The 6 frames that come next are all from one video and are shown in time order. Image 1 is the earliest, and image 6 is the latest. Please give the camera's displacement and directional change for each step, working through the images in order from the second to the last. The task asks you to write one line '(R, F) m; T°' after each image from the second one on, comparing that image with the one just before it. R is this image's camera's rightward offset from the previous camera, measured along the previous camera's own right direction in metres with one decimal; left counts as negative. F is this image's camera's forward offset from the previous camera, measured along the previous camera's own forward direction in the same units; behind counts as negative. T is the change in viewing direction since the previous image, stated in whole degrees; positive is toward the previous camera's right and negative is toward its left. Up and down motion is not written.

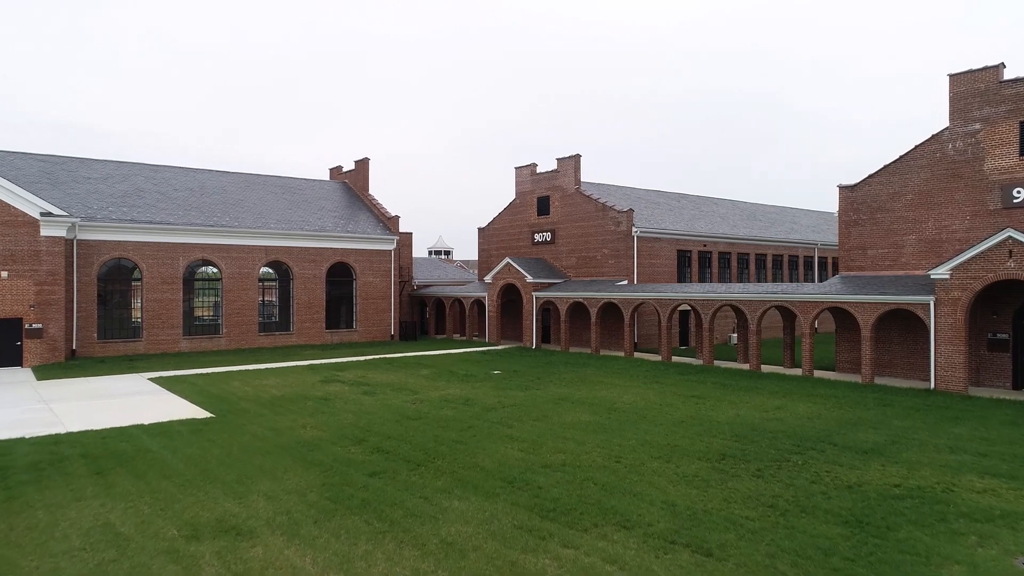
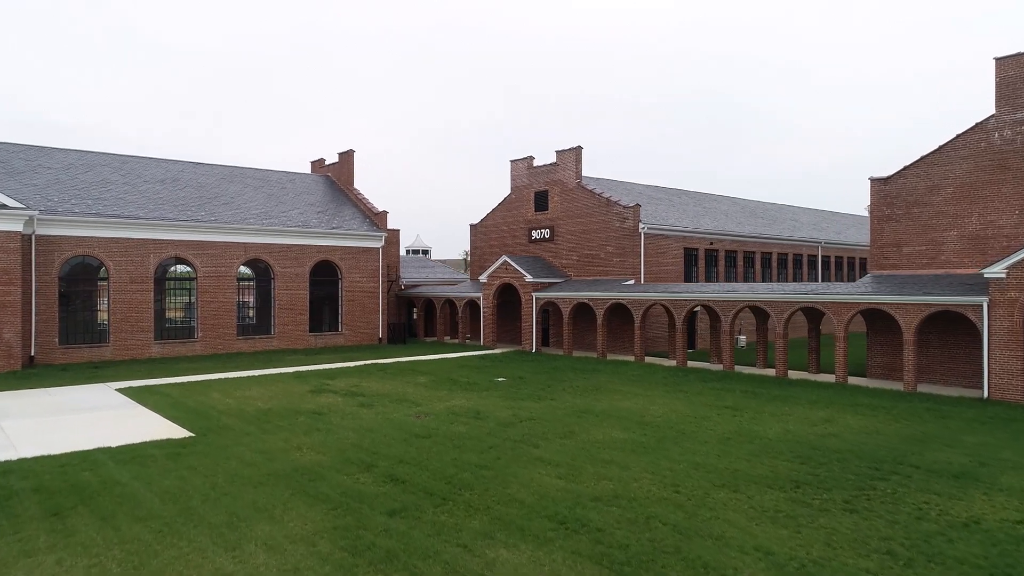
(-1.0, +2.0) m; +2°
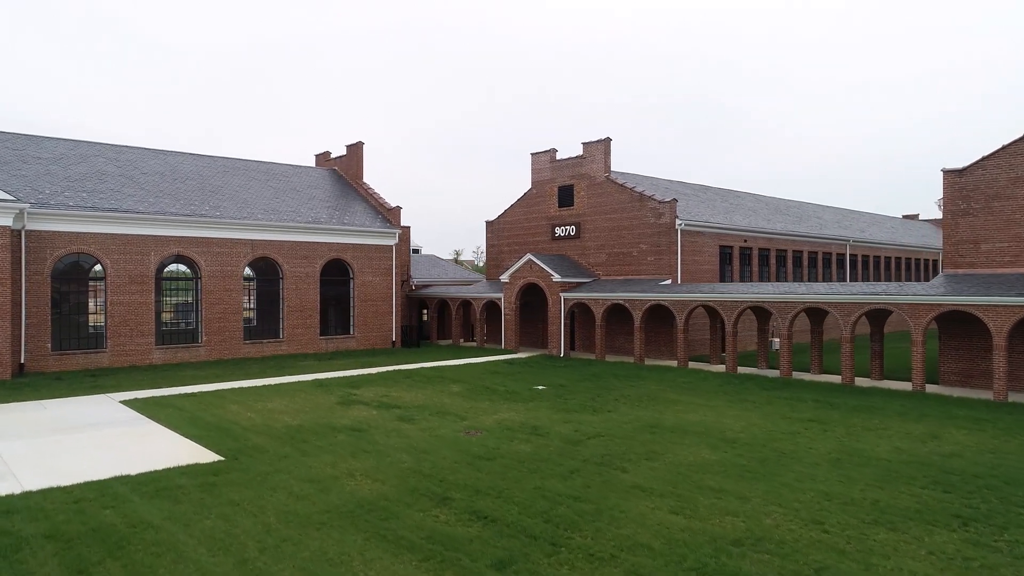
(-1.7, +1.9) m; +1°
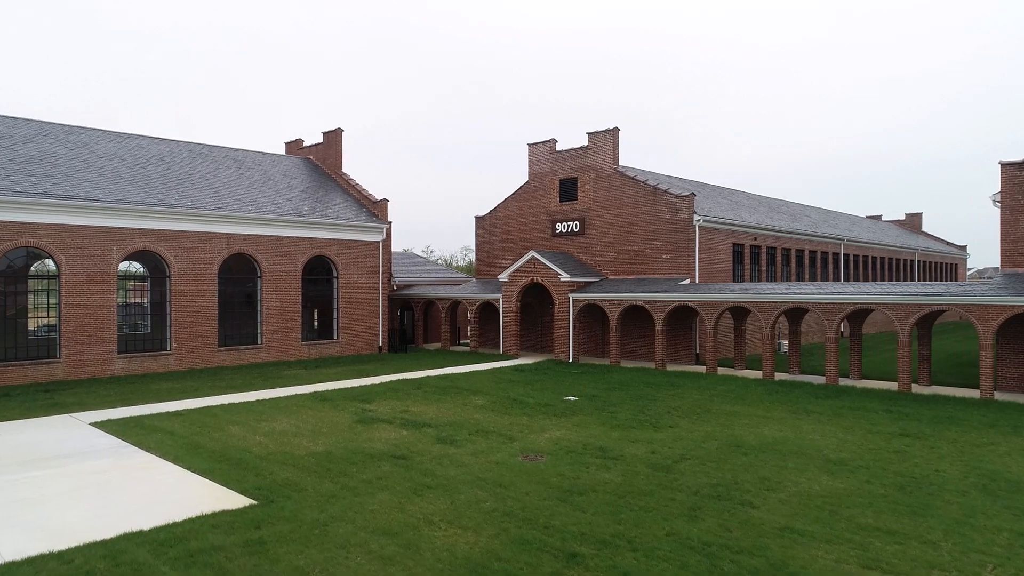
(-2.4, +2.3) m; +5°
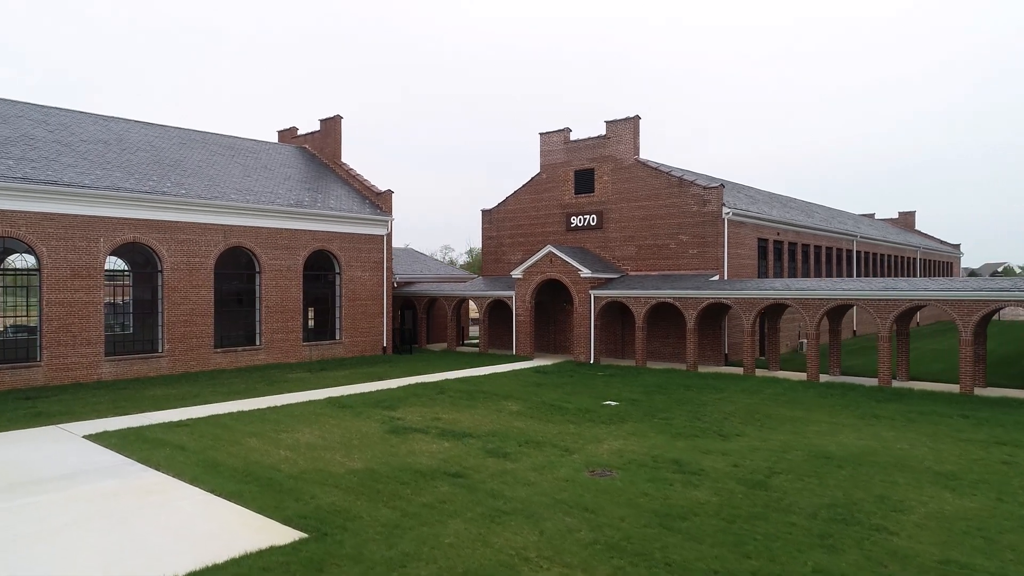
(-1.5, +1.6) m; +2°
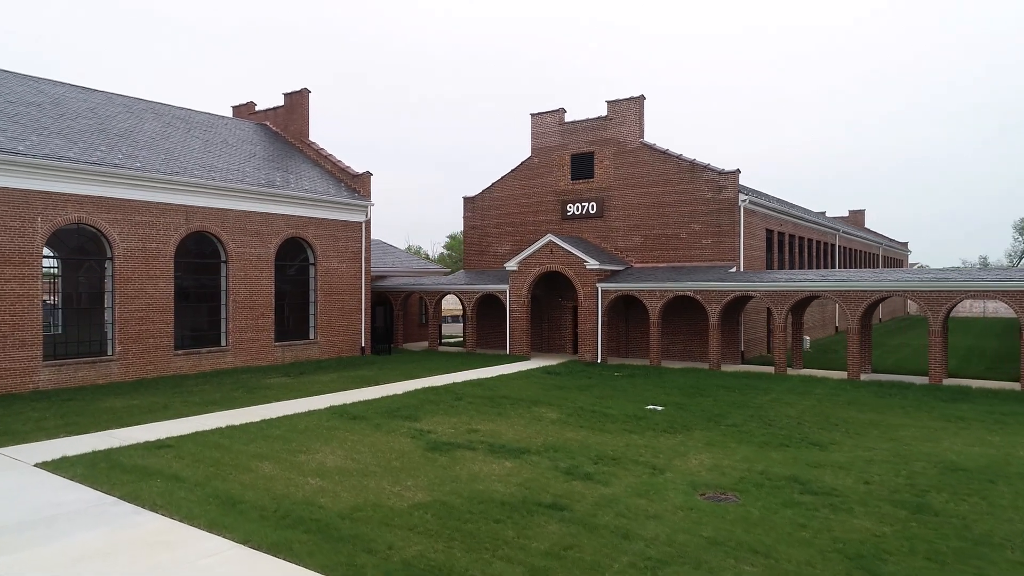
(-2.3, +2.4) m; +6°
